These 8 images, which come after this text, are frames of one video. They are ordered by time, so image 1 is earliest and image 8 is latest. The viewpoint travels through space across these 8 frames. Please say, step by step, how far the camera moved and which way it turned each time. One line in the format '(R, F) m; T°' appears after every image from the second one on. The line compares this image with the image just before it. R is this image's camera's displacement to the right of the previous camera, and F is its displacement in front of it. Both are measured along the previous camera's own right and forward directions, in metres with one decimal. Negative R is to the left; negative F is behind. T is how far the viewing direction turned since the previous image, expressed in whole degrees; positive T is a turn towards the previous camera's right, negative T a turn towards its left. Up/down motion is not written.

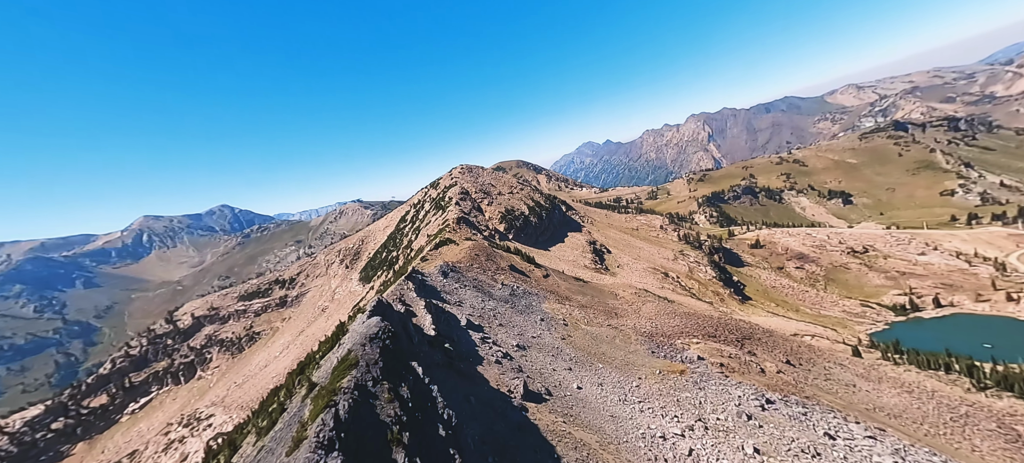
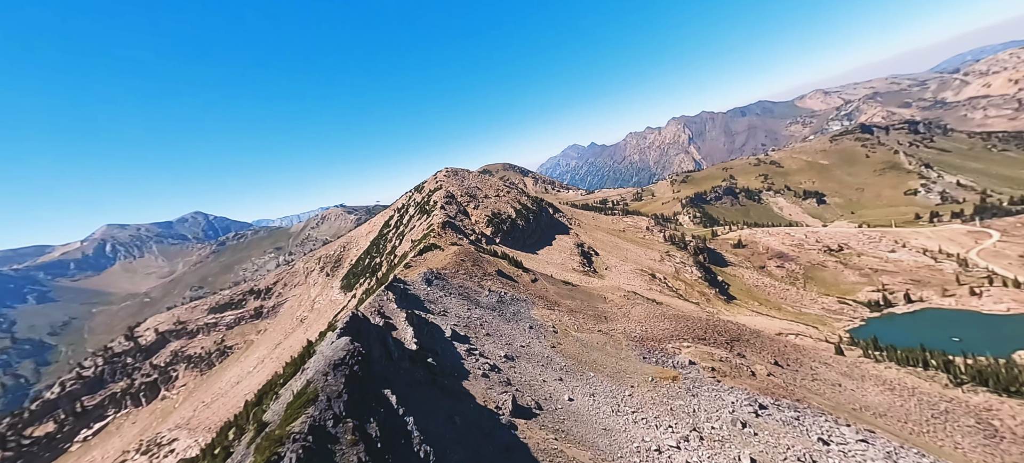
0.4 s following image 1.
(-0.6, +2.0) m; +3°
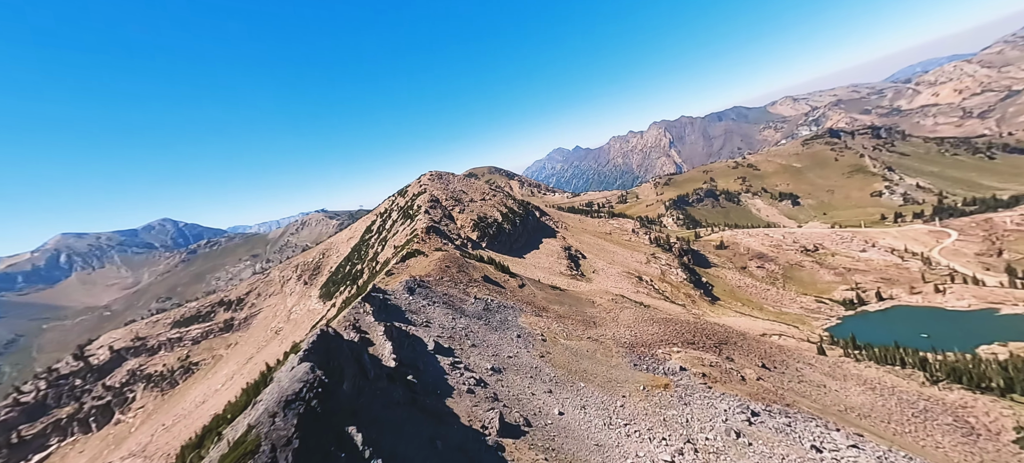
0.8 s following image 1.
(-0.6, +2.3) m; +3°
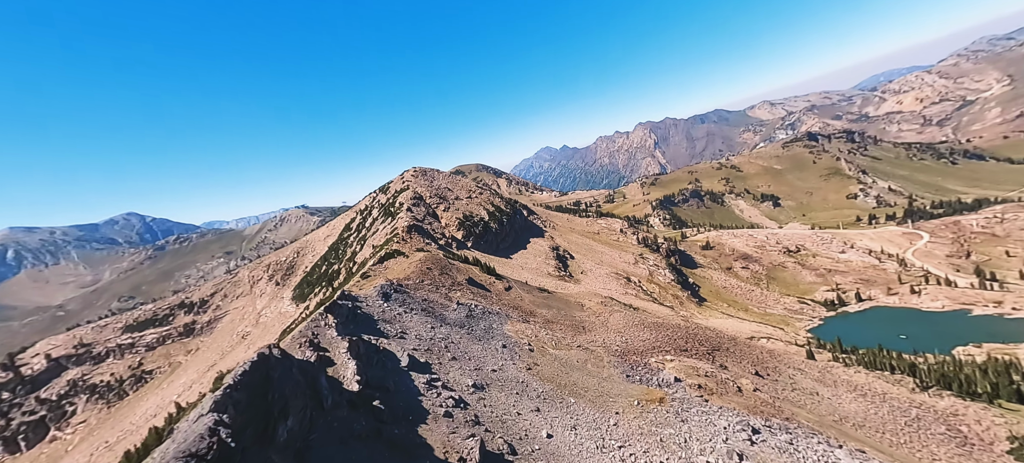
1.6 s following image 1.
(-0.6, +4.5) m; +3°
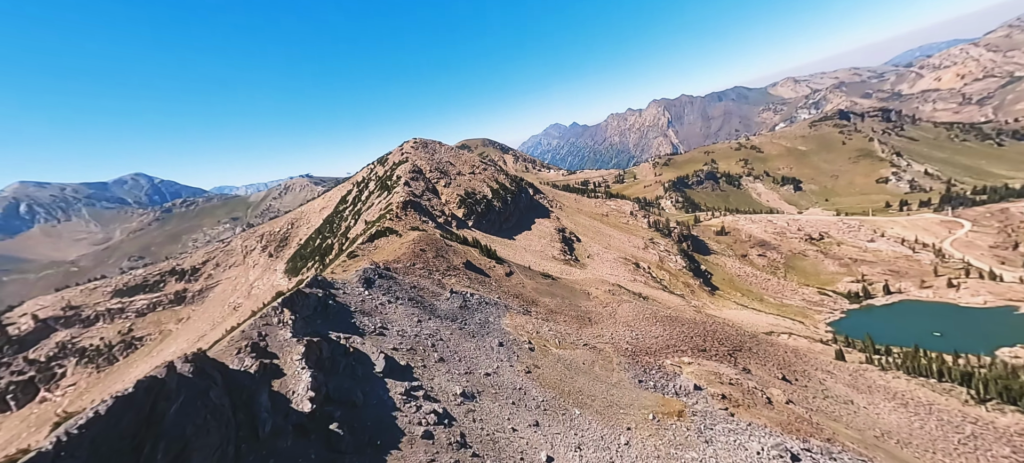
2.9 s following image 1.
(+1.0, +7.4) m; -1°
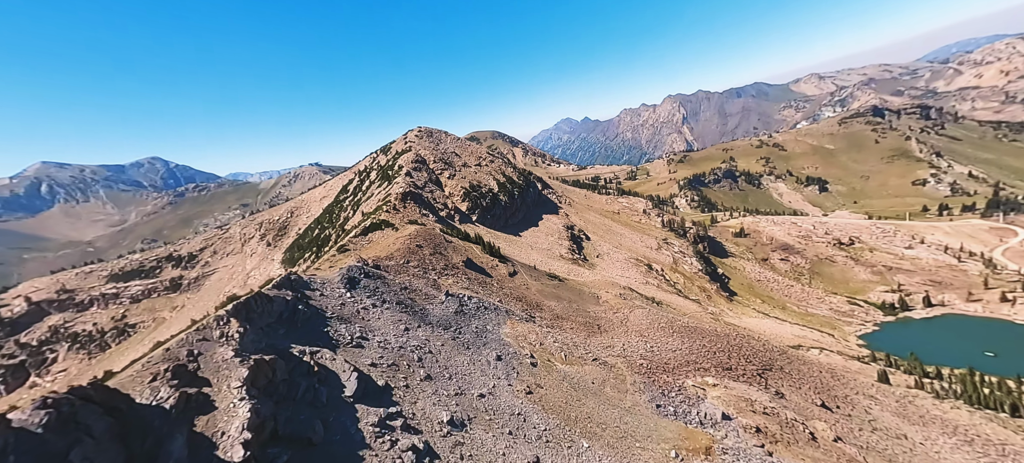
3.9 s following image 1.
(+0.7, +6.6) m; -2°
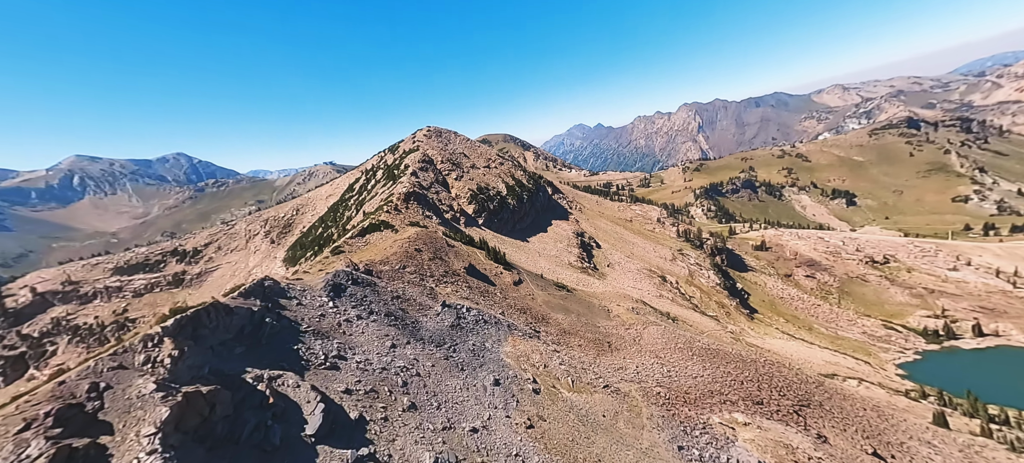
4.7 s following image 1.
(+0.7, +5.4) m; -2°
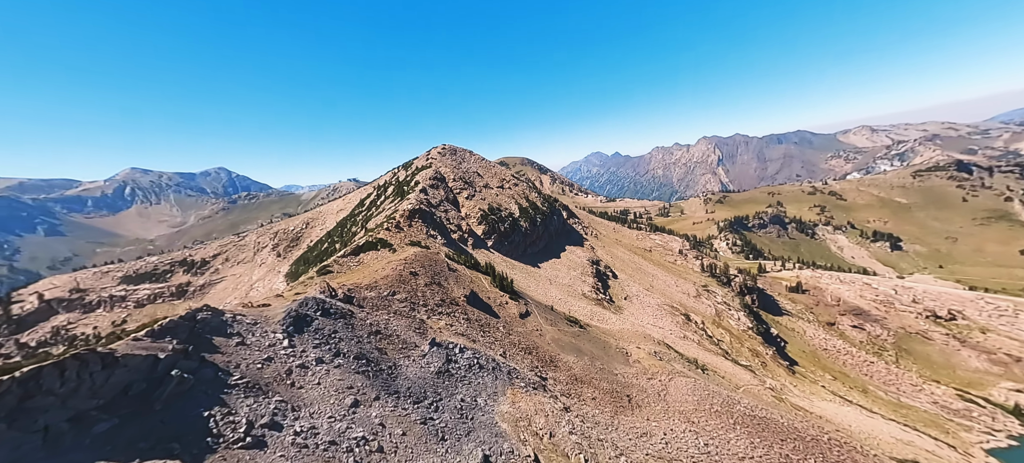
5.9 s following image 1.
(+0.5, +9.1) m; -3°
